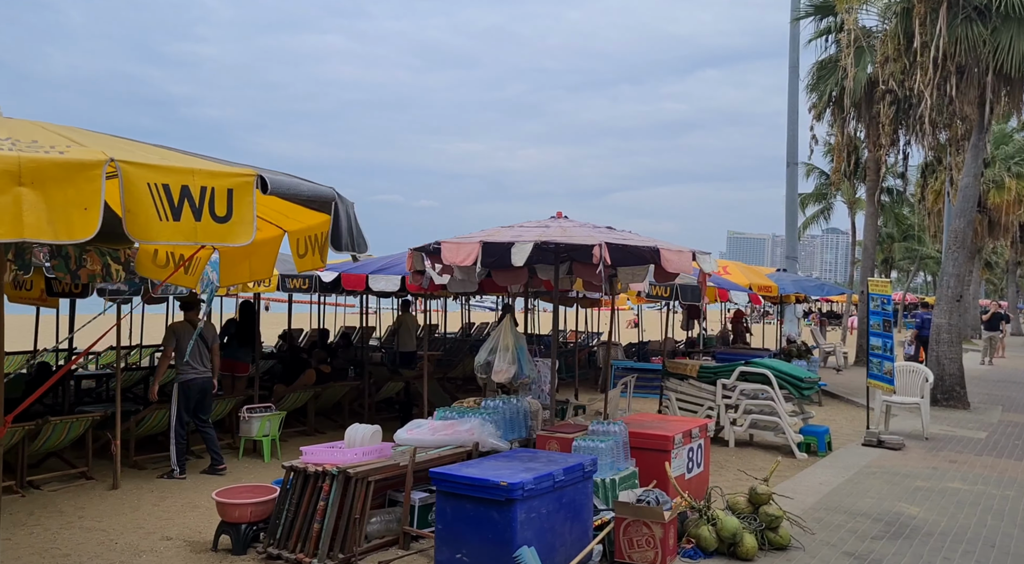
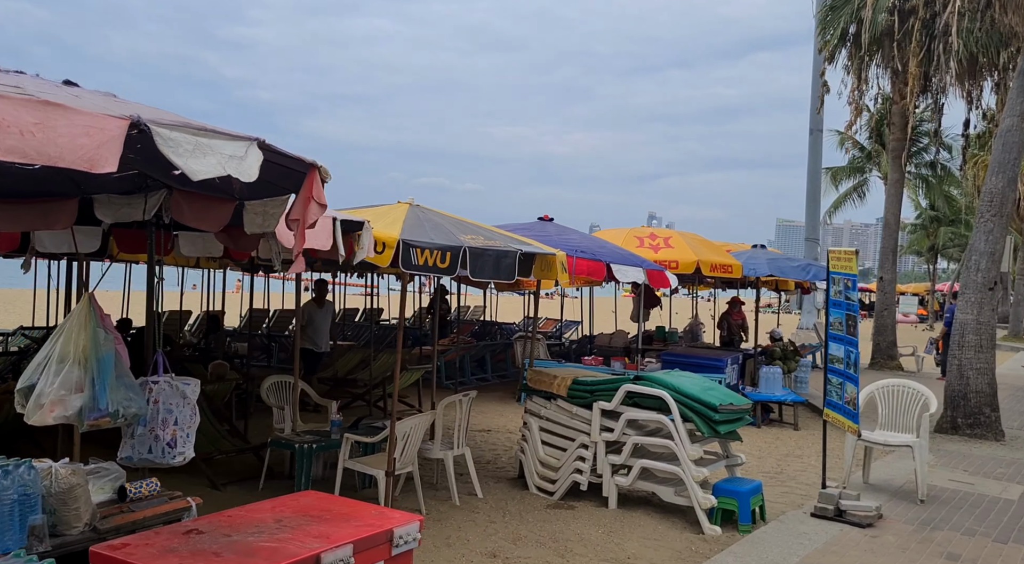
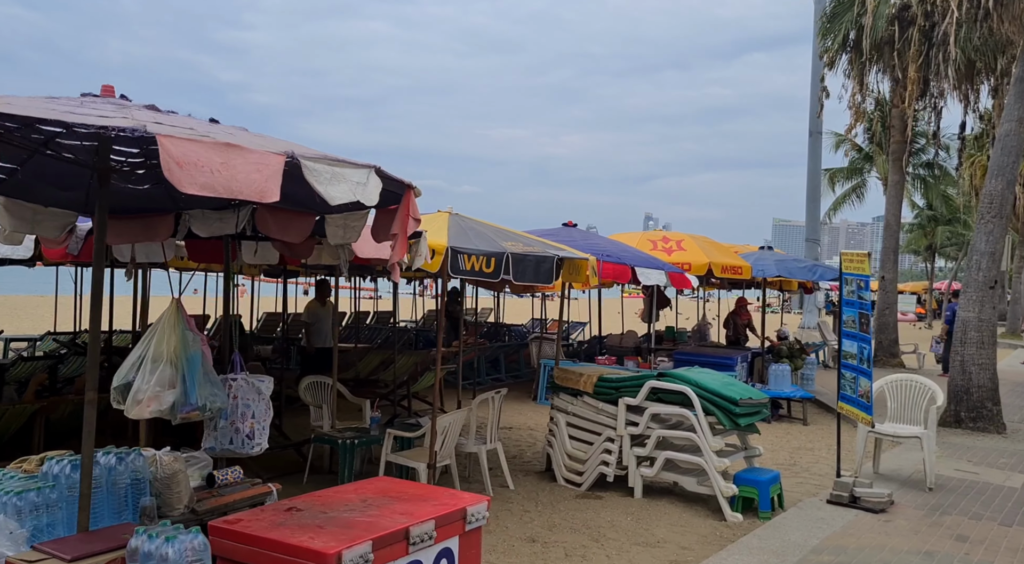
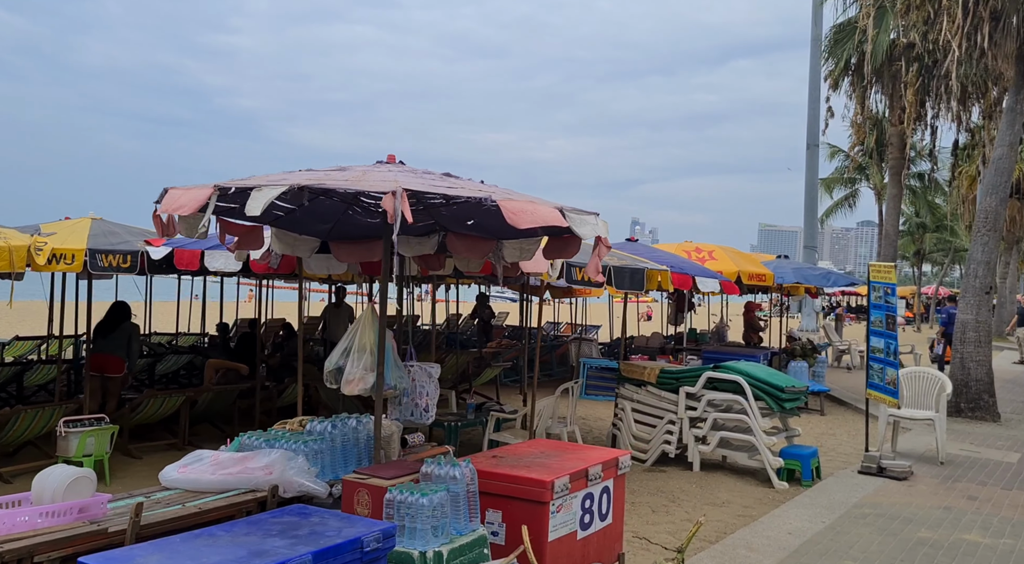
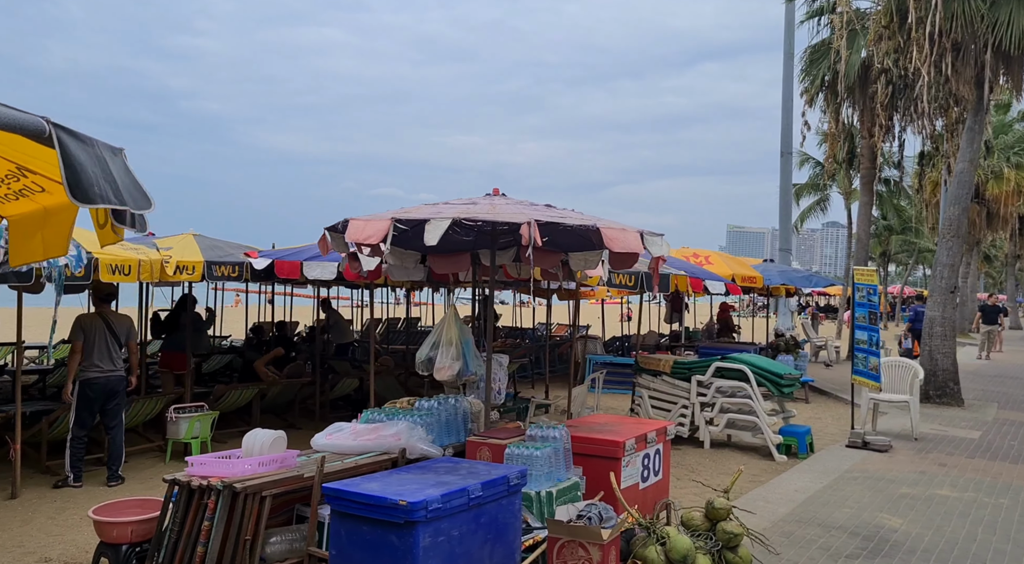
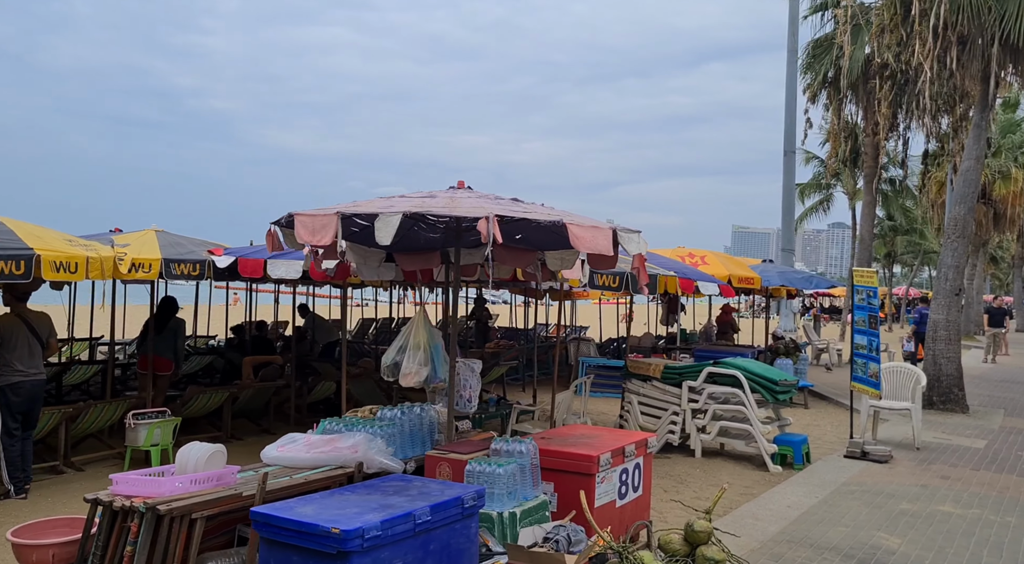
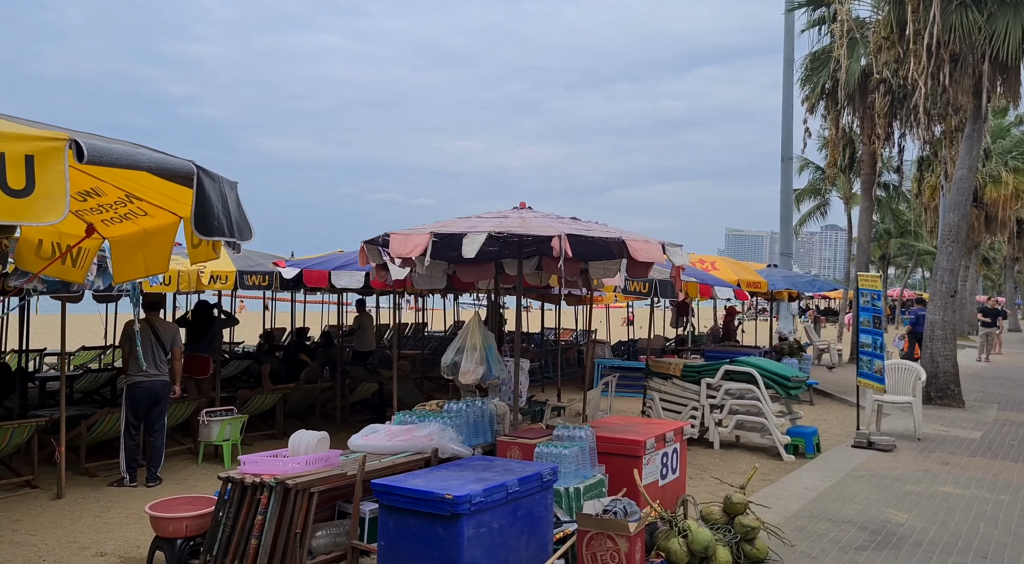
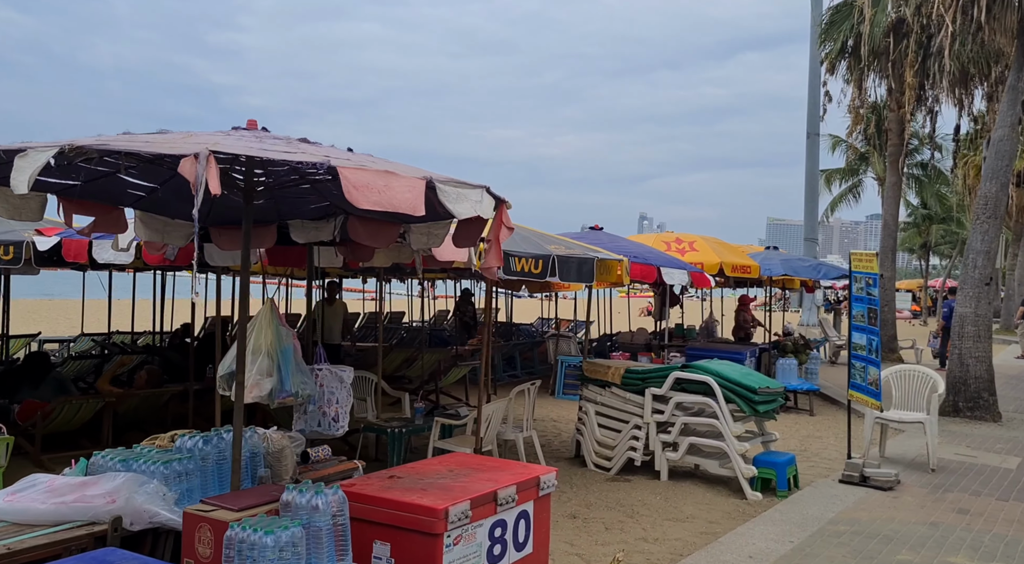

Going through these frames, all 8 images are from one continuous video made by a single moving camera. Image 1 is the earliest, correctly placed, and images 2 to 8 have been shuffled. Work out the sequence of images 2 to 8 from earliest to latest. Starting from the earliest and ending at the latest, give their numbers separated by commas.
7, 5, 6, 4, 8, 3, 2
